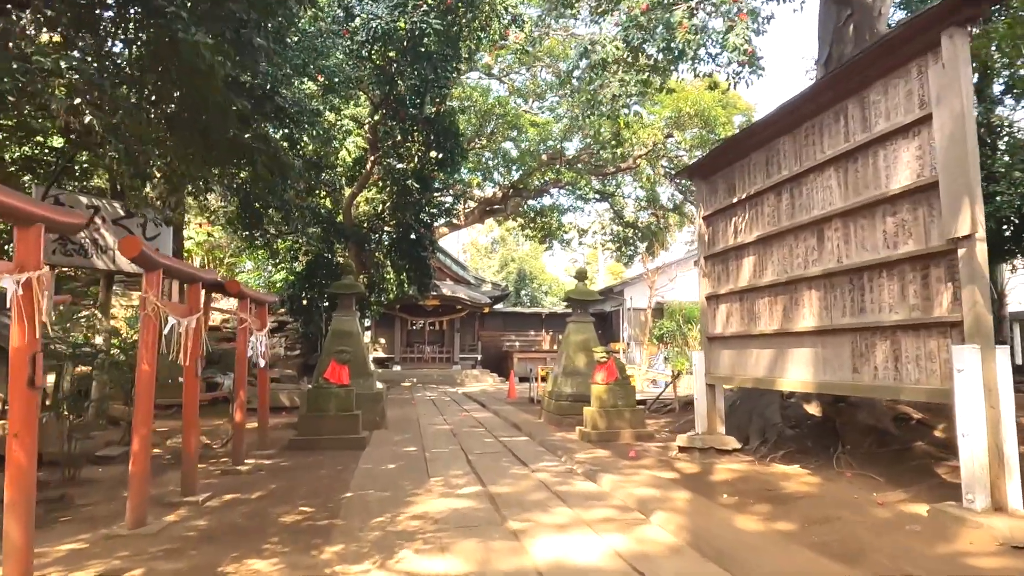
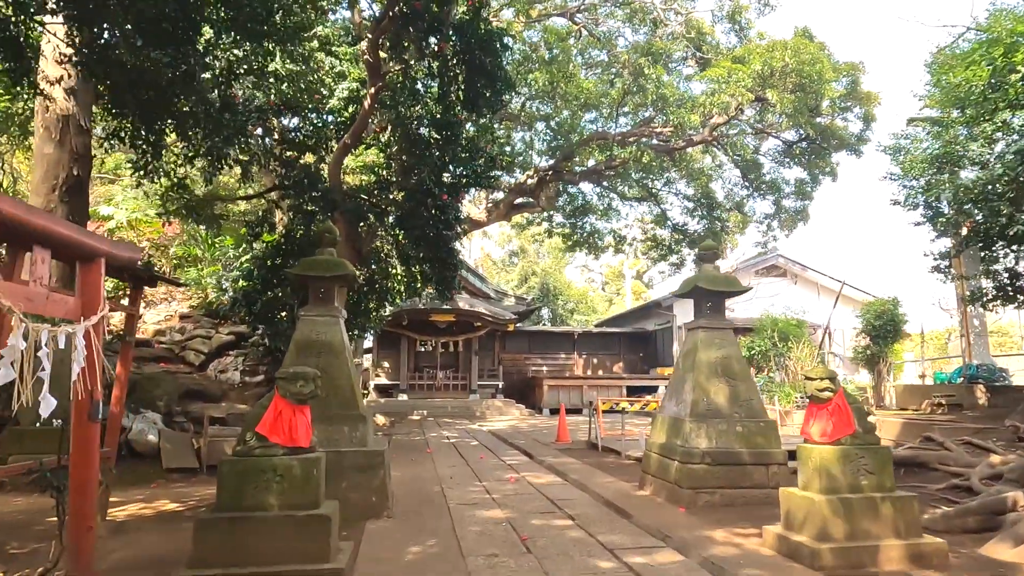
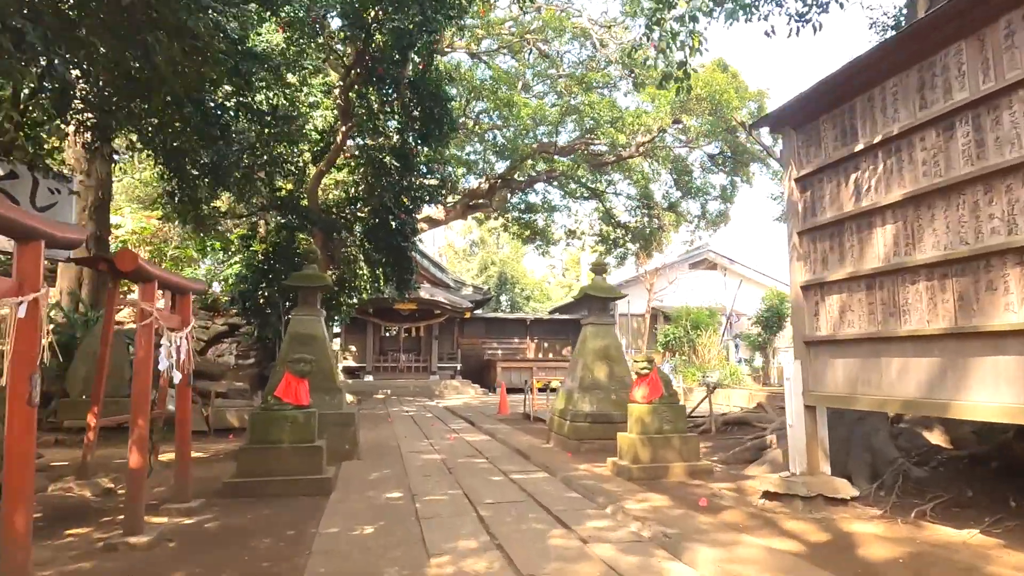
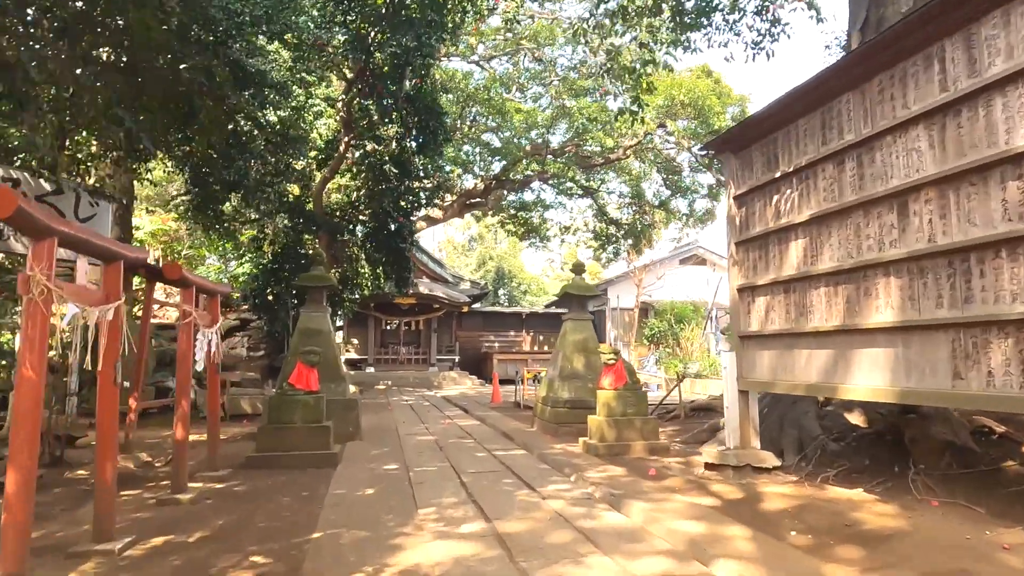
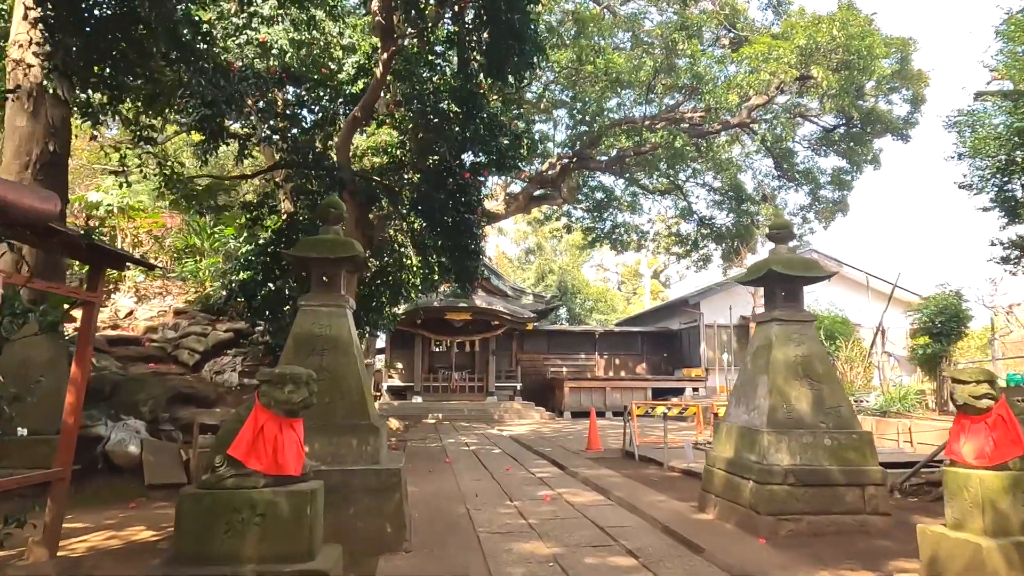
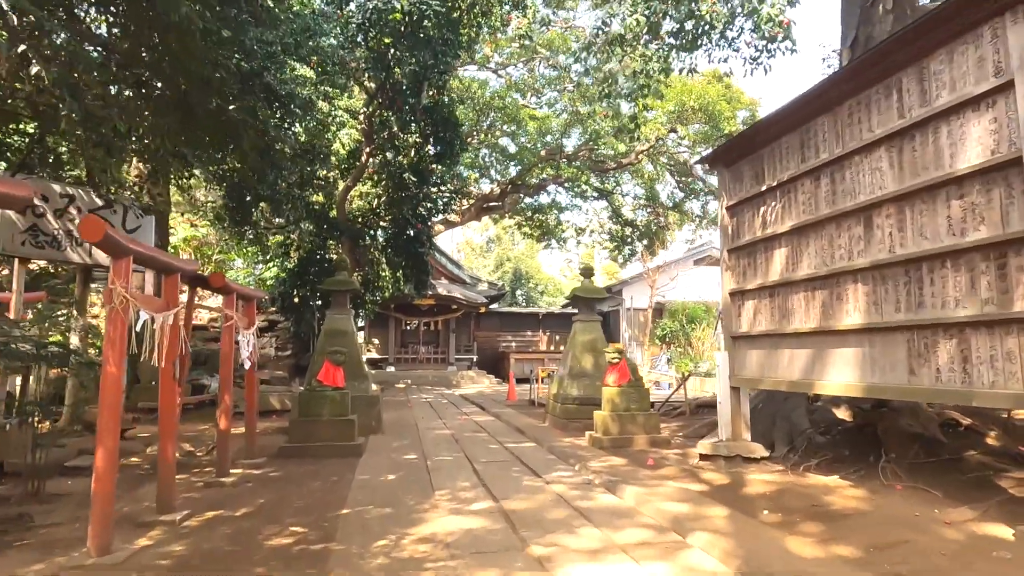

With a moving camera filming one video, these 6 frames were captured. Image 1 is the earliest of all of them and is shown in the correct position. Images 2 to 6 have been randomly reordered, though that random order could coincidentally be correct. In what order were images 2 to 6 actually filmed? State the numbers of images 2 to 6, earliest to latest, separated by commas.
6, 4, 3, 2, 5
